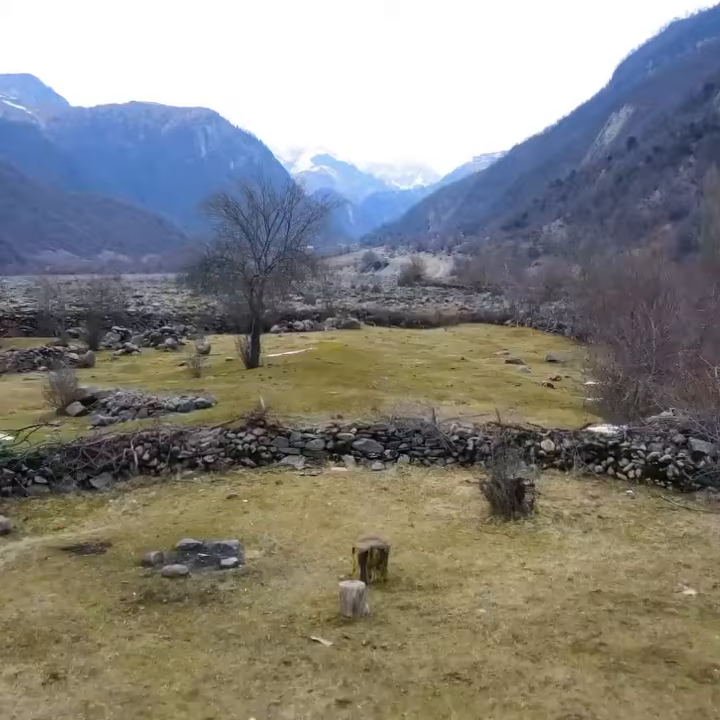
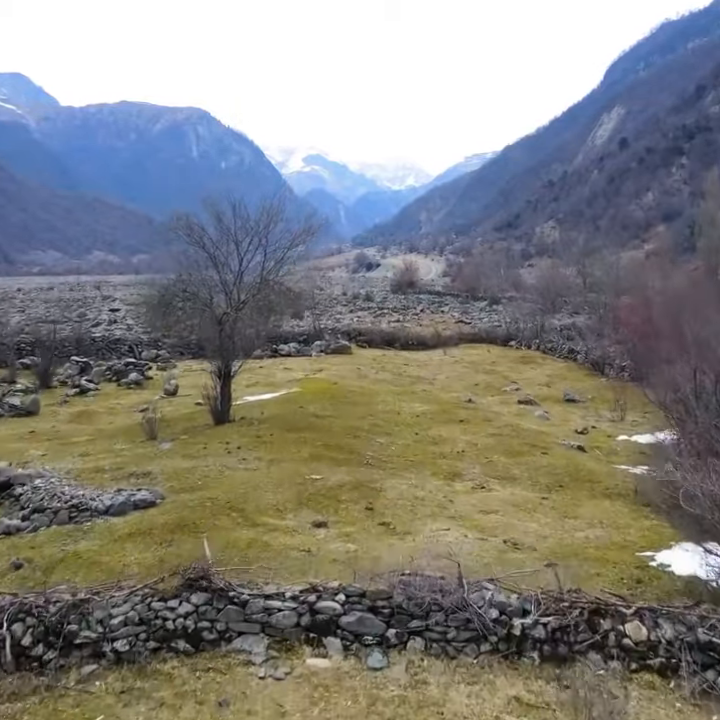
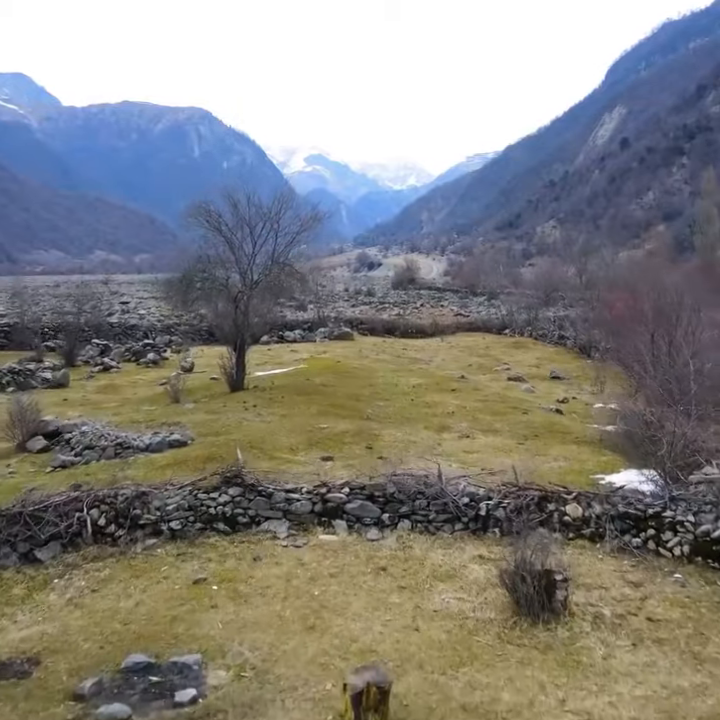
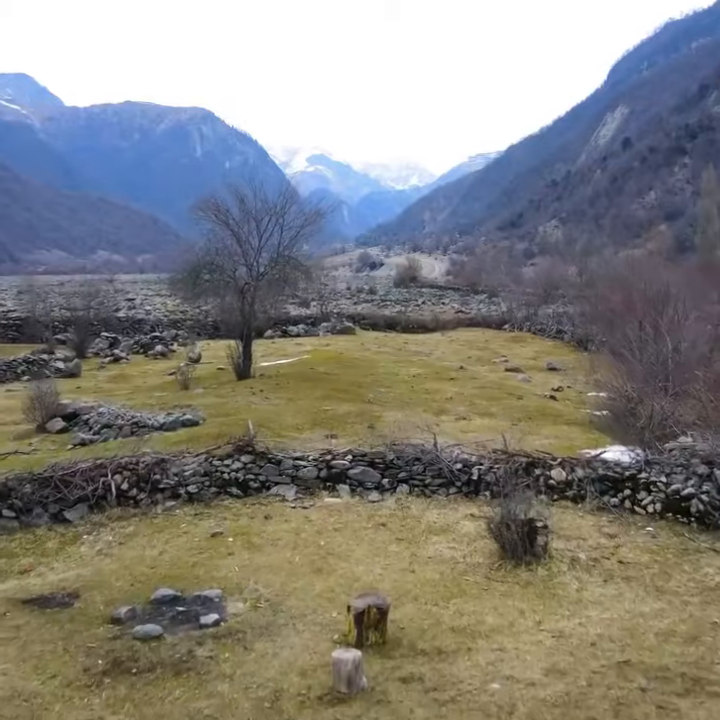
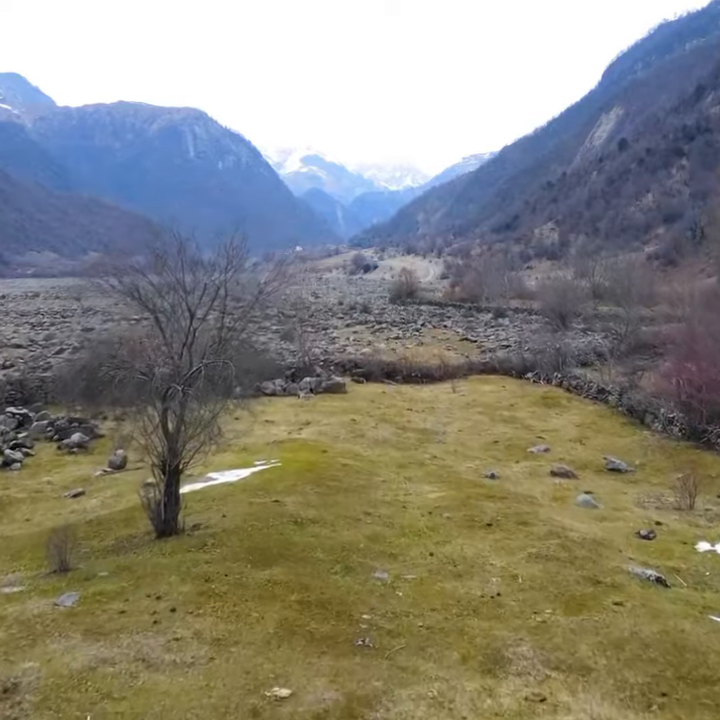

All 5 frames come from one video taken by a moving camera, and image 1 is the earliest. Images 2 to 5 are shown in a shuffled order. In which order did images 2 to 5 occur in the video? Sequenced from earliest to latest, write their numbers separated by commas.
4, 3, 2, 5
